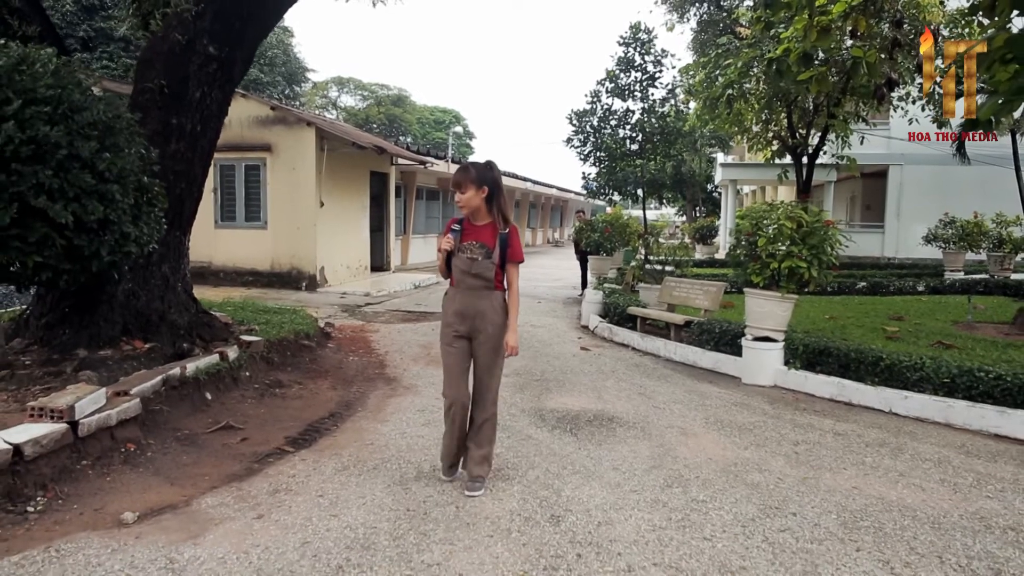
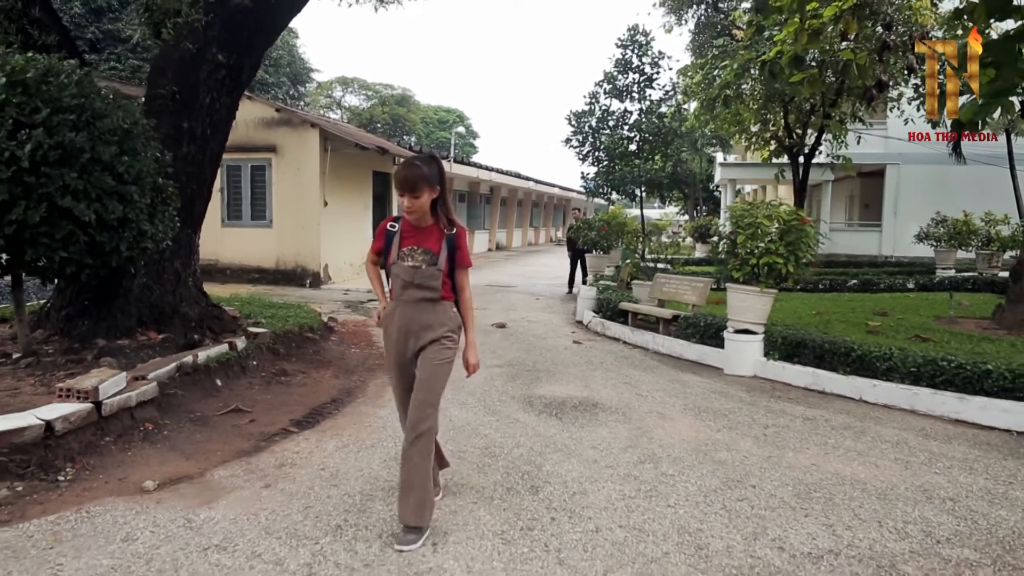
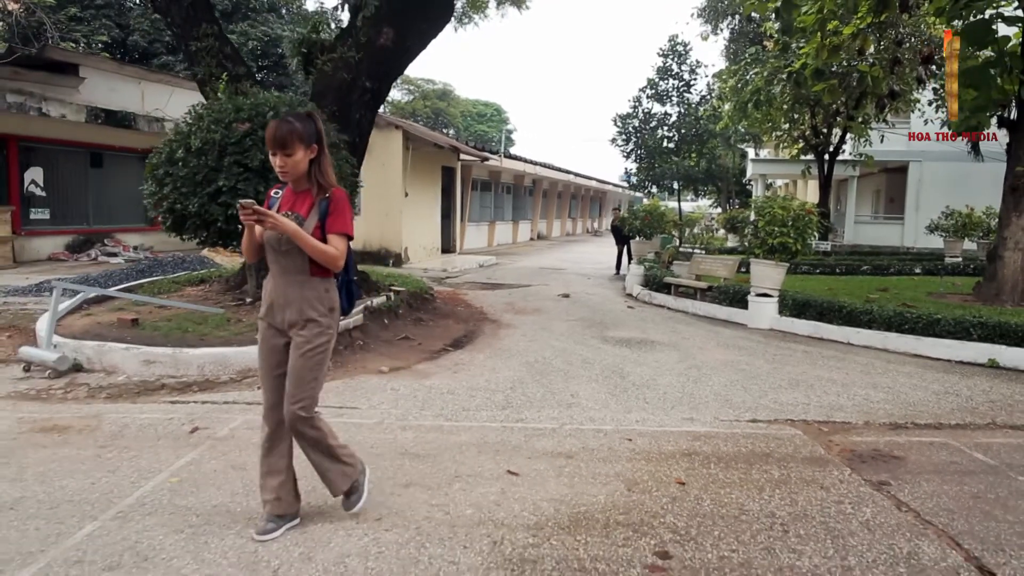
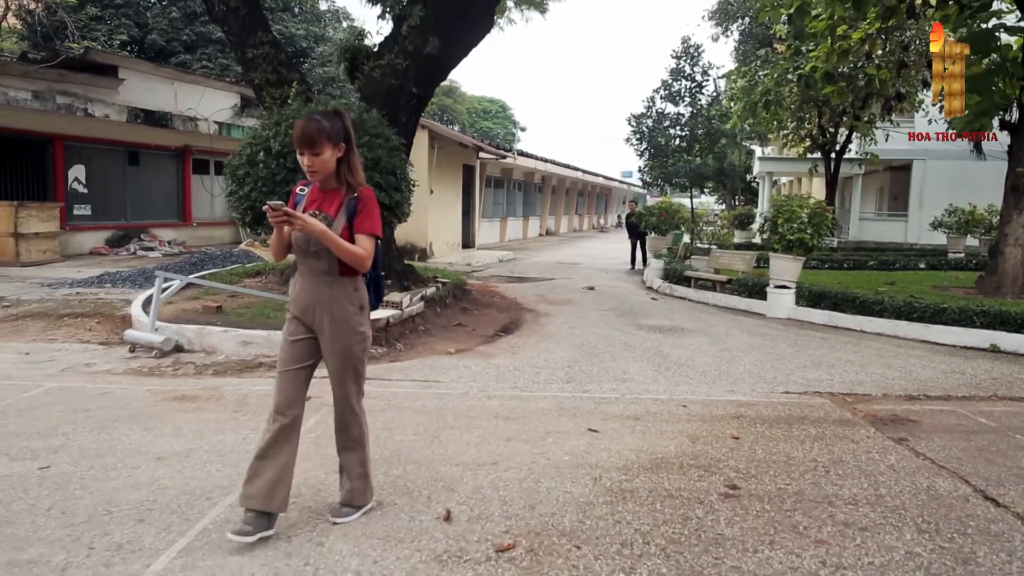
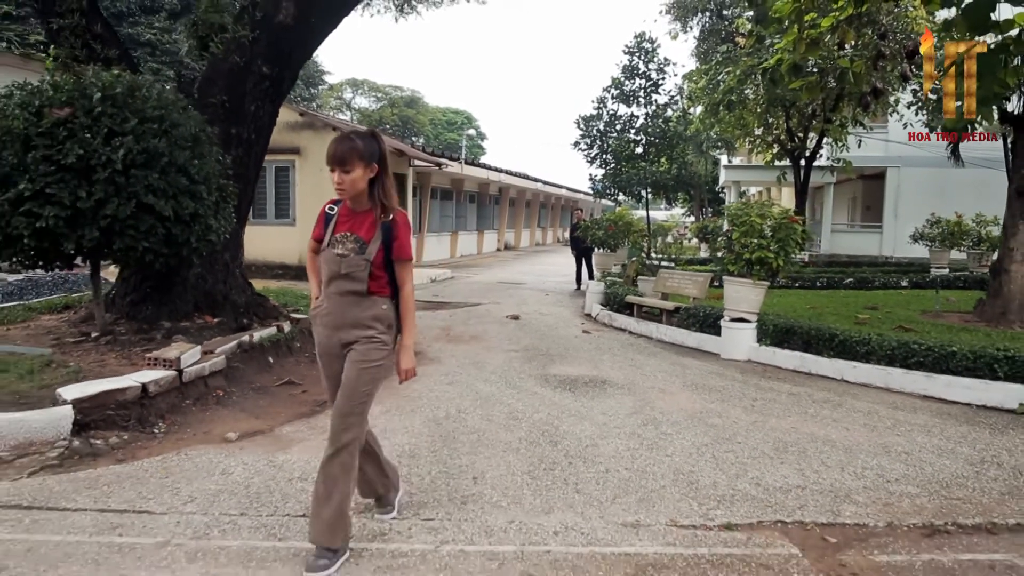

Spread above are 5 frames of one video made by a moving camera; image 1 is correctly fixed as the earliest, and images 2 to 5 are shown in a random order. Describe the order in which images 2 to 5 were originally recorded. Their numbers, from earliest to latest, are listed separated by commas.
2, 5, 3, 4
